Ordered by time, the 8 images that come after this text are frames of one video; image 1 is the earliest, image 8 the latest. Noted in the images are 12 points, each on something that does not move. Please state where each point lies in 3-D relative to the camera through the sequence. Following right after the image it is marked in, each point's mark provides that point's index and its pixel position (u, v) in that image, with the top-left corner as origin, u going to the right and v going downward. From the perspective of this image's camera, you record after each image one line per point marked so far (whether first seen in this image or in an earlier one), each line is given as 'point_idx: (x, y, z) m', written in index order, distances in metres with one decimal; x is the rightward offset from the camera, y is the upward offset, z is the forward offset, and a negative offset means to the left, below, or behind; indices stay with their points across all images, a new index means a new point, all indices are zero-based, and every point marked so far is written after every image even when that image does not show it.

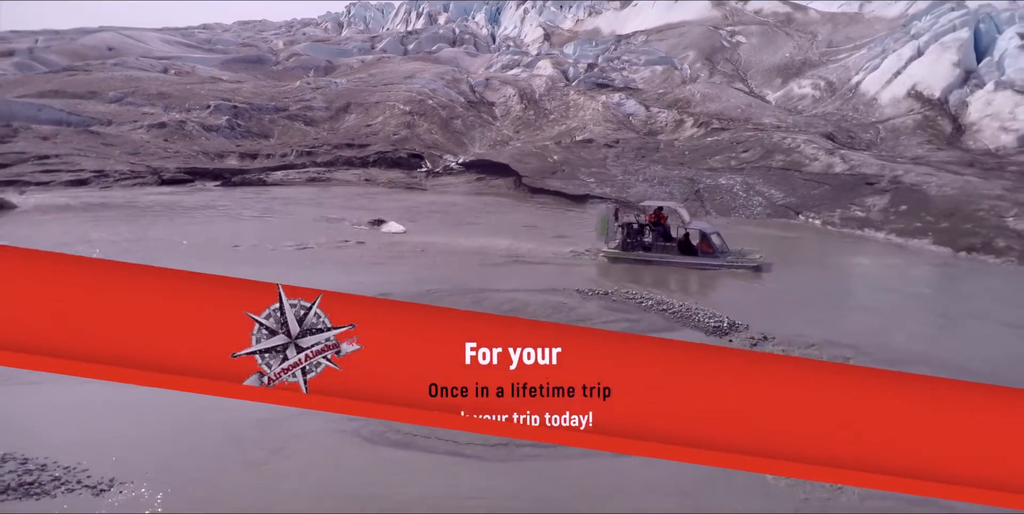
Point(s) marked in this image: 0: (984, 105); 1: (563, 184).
0: (+7.9, +2.6, +12.8) m
1: (+0.7, +1.4, +13.0) m
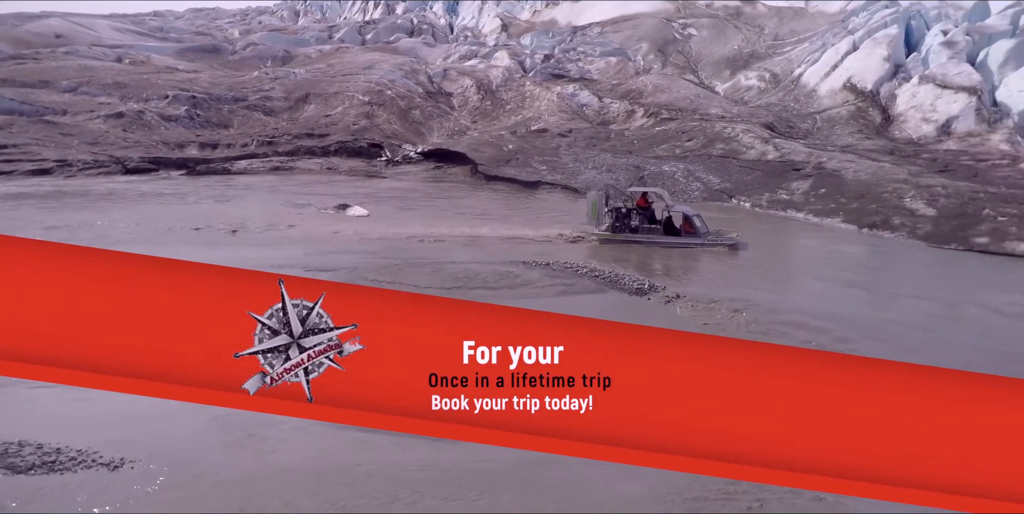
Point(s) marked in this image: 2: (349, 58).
0: (+7.2, +2.9, +13.6) m
1: (0.0, +1.6, +13.4) m
2: (-3.5, +4.4, +16.5) m
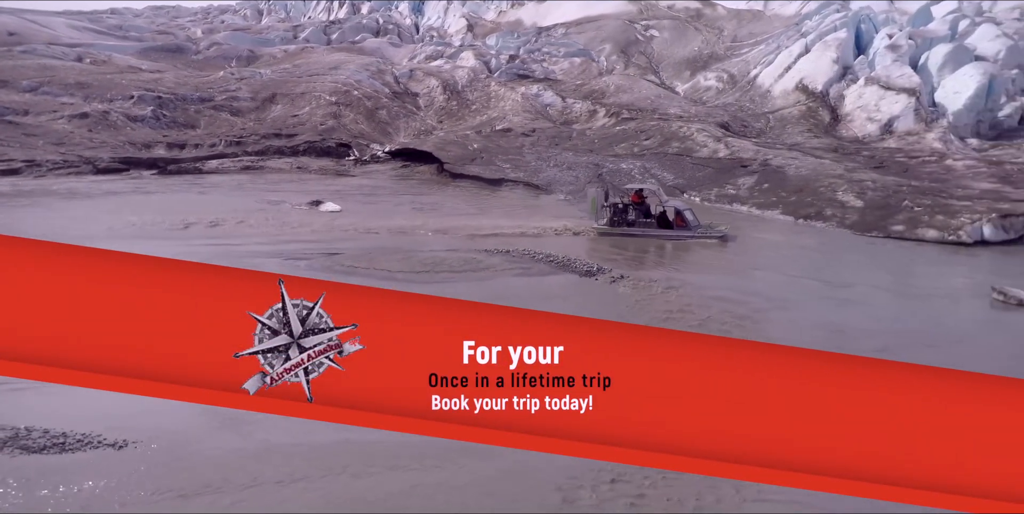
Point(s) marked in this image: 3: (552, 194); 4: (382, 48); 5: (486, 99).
0: (+6.5, +3.0, +14.3) m
1: (-0.6, +1.7, +13.7) m
2: (-4.3, +4.4, +16.7) m
3: (+0.5, +1.2, +13.0) m
4: (-2.9, +4.9, +17.7) m
5: (-0.6, +3.3, +15.9) m
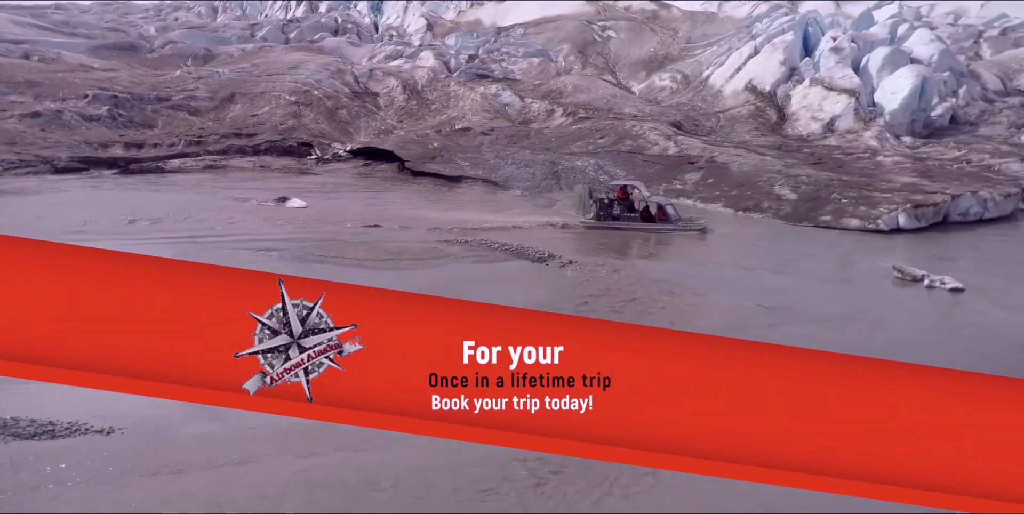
0: (+5.7, +3.2, +15.0) m
1: (-1.4, +1.7, +14.0) m
2: (-5.2, +4.4, +16.6) m
3: (-0.2, +1.2, +13.3) m
4: (-4.0, +4.9, +17.7) m
5: (-1.5, +3.4, +16.1) m
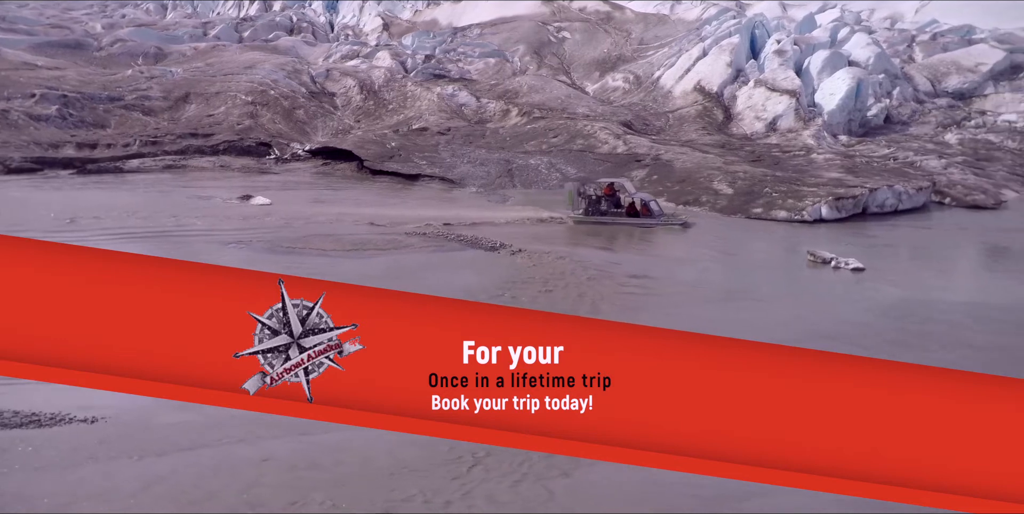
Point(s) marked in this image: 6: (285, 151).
0: (+4.8, +3.3, +15.6) m
1: (-2.1, +1.7, +14.1) m
2: (-6.2, +4.4, +16.4) m
3: (-0.9, +1.3, +13.5) m
4: (-5.0, +4.9, +17.6) m
5: (-2.4, +3.4, +16.2) m
6: (-4.3, +2.0, +14.4) m
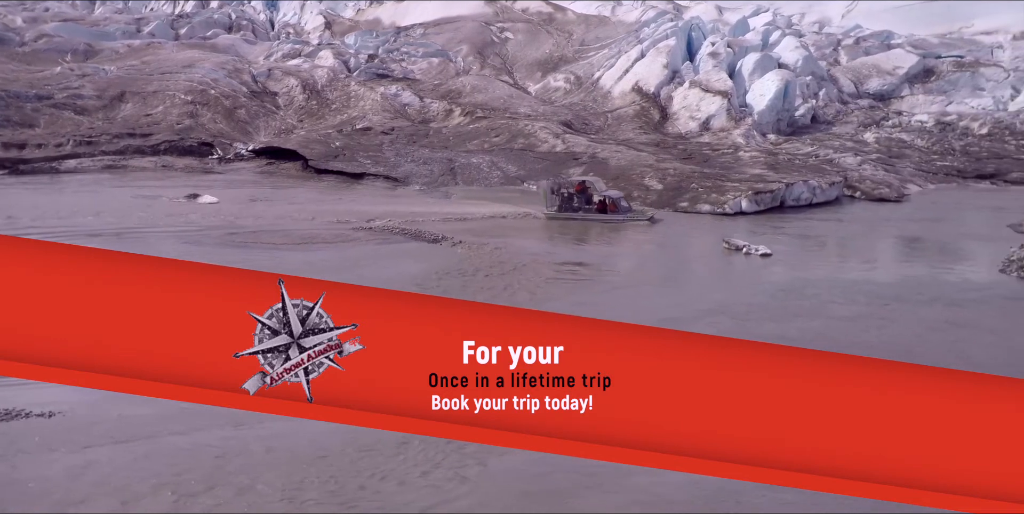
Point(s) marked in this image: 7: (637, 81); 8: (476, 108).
0: (+3.7, +3.4, +16.2) m
1: (-3.0, +1.7, +13.9) m
2: (-7.4, +4.3, +15.8) m
3: (-1.8, +1.3, +13.5) m
4: (-6.4, +4.9, +17.1) m
5: (-3.6, +3.4, +16.1) m
6: (-5.3, +2.0, +14.0) m
7: (+2.7, +3.9, +16.6) m
8: (-0.7, +3.2, +15.9) m
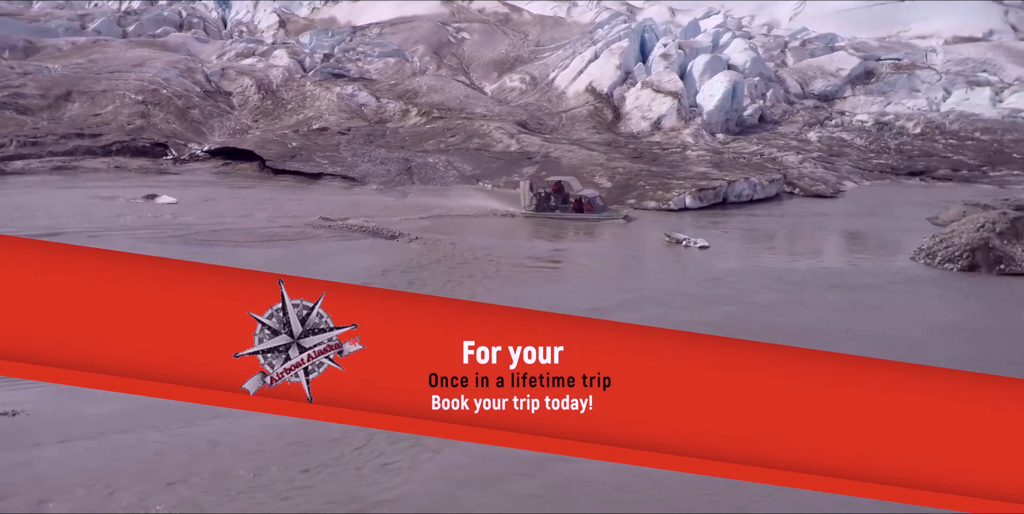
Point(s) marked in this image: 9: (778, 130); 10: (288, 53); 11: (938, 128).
0: (+2.8, +3.4, +16.5) m
1: (-3.8, +1.7, +13.8) m
2: (-8.3, +4.2, +15.3) m
3: (-2.5, +1.3, +13.4) m
4: (-7.3, +4.8, +16.7) m
5: (-4.5, +3.4, +15.8) m
6: (-6.0, +1.9, +13.7) m
7: (+1.8, +3.9, +16.8) m
8: (-1.6, +3.2, +15.9) m
9: (+6.0, +2.8, +16.7) m
10: (-5.1, +4.6, +16.7) m
11: (+9.0, +2.7, +15.8) m
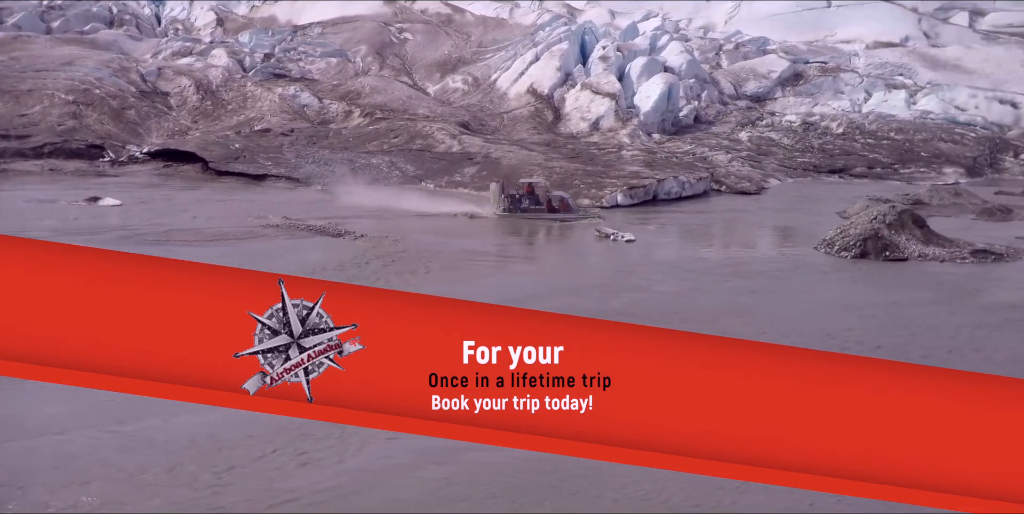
0: (+1.6, +3.5, +16.8) m
1: (-4.6, +1.6, +13.4) m
2: (-9.3, +4.0, +14.6) m
3: (-3.3, +1.2, +13.2) m
4: (-8.6, +4.6, +16.0) m
5: (-5.6, +3.3, +15.4) m
6: (-6.9, +1.8, +13.1) m
7: (+0.5, +4.0, +17.0) m
8: (-2.7, +3.1, +15.8) m
9: (+4.7, +2.9, +17.3) m
10: (-6.3, +4.4, +16.3) m
11: (+7.8, +2.9, +16.7) m
